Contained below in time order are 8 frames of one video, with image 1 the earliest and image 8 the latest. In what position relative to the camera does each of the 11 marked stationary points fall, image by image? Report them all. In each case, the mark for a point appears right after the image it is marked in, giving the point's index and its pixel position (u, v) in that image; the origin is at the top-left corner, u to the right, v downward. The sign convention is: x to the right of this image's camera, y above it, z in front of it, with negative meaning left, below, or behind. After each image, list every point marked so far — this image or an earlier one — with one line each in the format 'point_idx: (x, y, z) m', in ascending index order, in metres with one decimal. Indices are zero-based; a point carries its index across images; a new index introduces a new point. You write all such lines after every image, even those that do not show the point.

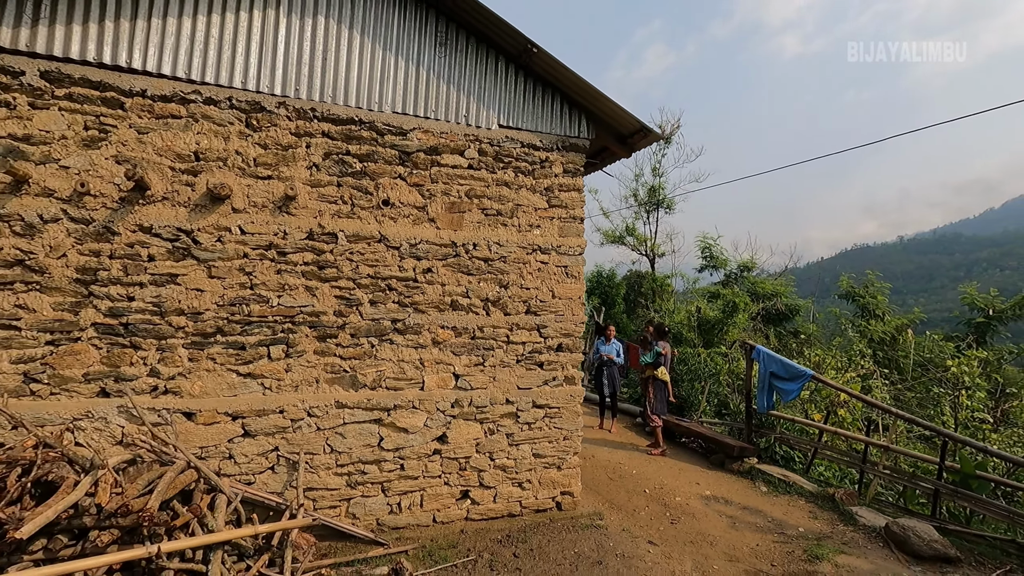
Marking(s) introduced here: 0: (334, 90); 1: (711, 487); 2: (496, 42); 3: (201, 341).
0: (-1.2, +1.3, +3.6) m
1: (+1.9, -1.9, +5.0) m
2: (-0.1, +1.8, +4.0) m
3: (-1.9, -0.3, +3.3) m
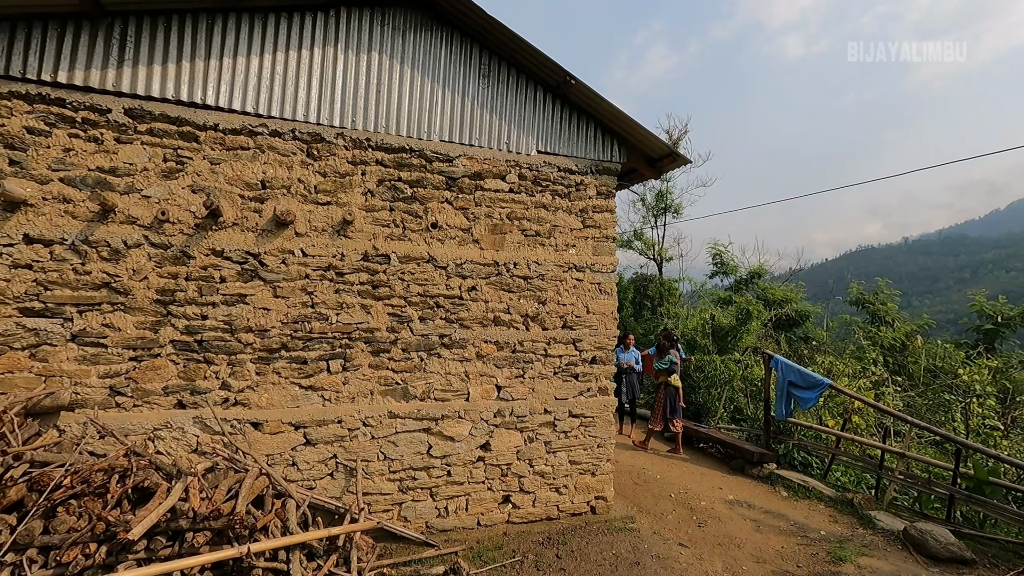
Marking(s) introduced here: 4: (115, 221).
0: (-0.9, +1.2, +3.9) m
1: (+2.2, -2.0, +5.3) m
2: (+0.2, +1.7, +4.2) m
3: (-1.6, -0.5, +3.6) m
4: (-2.5, +0.4, +3.3) m
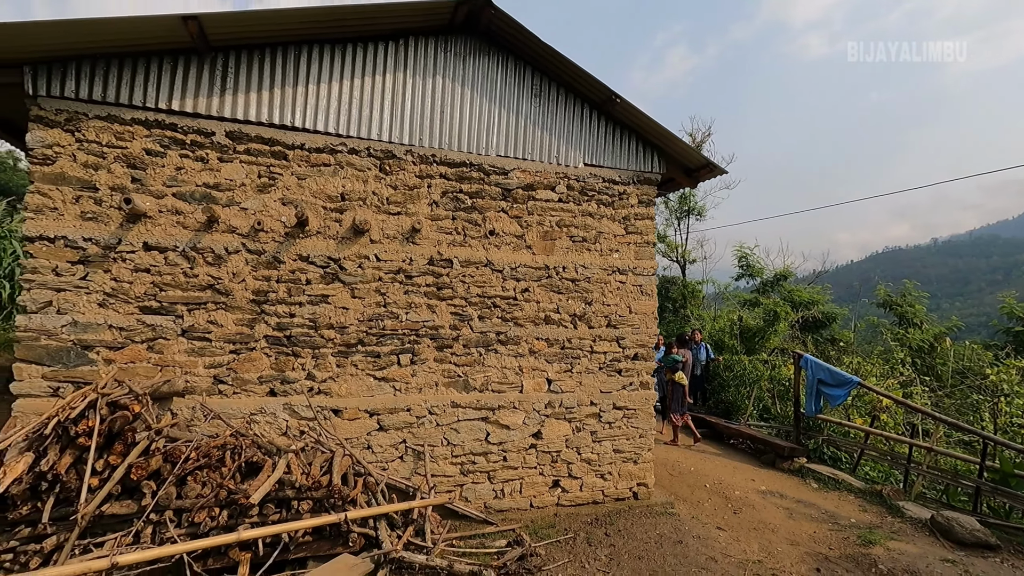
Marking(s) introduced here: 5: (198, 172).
0: (-0.5, +1.2, +4.3) m
1: (+2.6, -2.0, +5.6) m
2: (+0.6, +1.7, +4.6) m
3: (-1.2, -0.5, +4.0) m
4: (-2.1, +0.4, +3.8) m
5: (-2.2, +0.8, +3.8) m
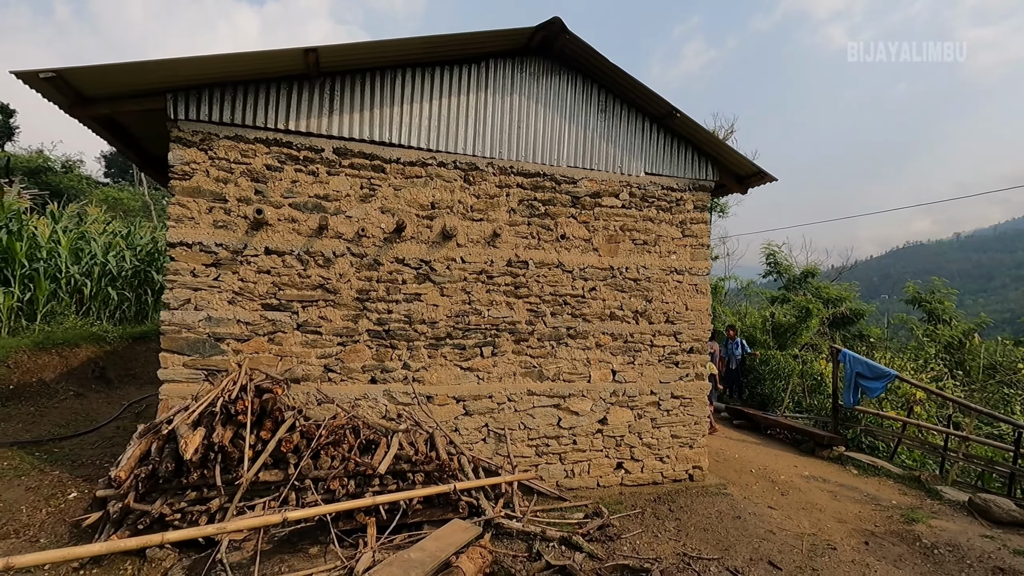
0: (+0.1, +1.2, +4.7) m
1: (+3.3, -2.0, +5.9) m
2: (+1.2, +1.7, +5.0) m
3: (-0.6, -0.5, +4.5) m
4: (-1.5, +0.4, +4.3) m
5: (-1.6, +0.8, +4.2) m
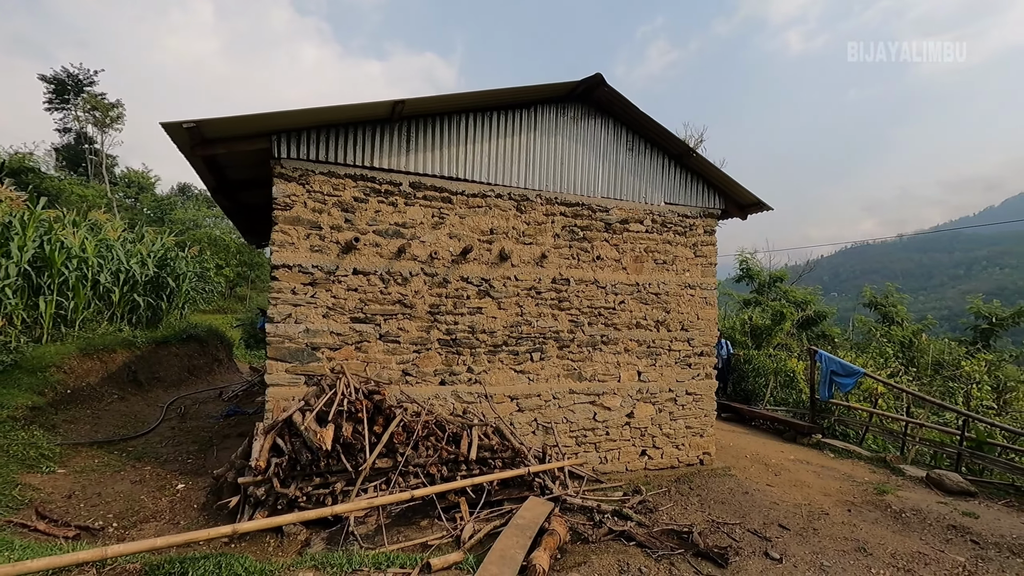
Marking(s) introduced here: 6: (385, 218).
0: (+0.6, +1.1, +5.5) m
1: (+3.6, -2.1, +6.9) m
2: (+1.7, +1.5, +5.8) m
3: (-0.2, -0.6, +5.2) m
4: (-1.0, +0.3, +4.9) m
5: (-1.1, +0.7, +4.9) m
6: (-1.2, +0.6, +4.9) m
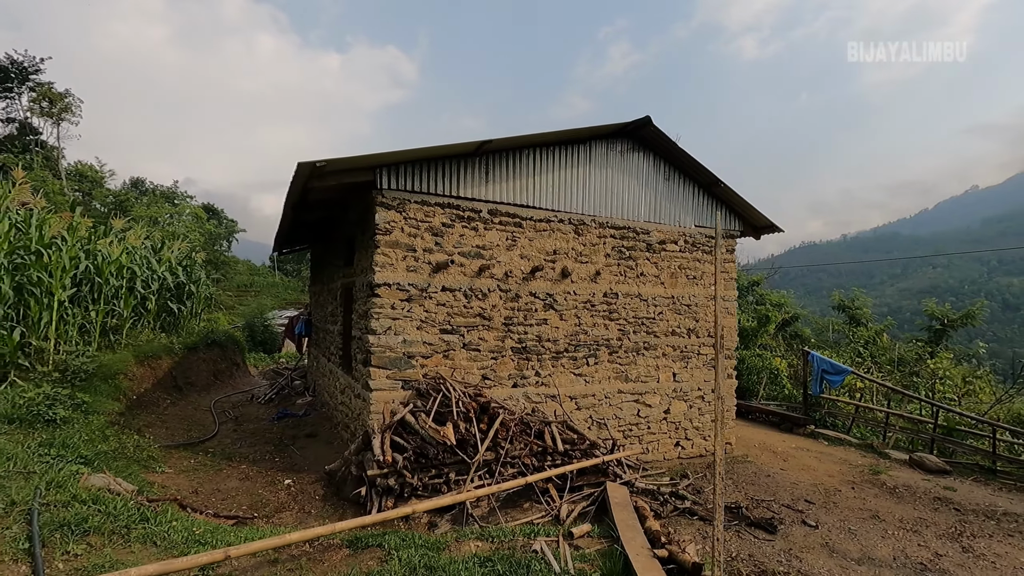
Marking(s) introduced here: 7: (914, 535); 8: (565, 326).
0: (+1.2, +0.9, +6.3) m
1: (+4.2, -2.3, +8.0) m
2: (+2.3, +1.4, +6.7) m
3: (+0.5, -0.7, +5.9) m
4: (-0.3, +0.1, +5.6) m
5: (-0.4, +0.5, +5.6) m
6: (-0.5, +0.5, +5.5) m
7: (+3.5, -2.2, +4.7) m
8: (+0.6, -0.4, +6.0) m
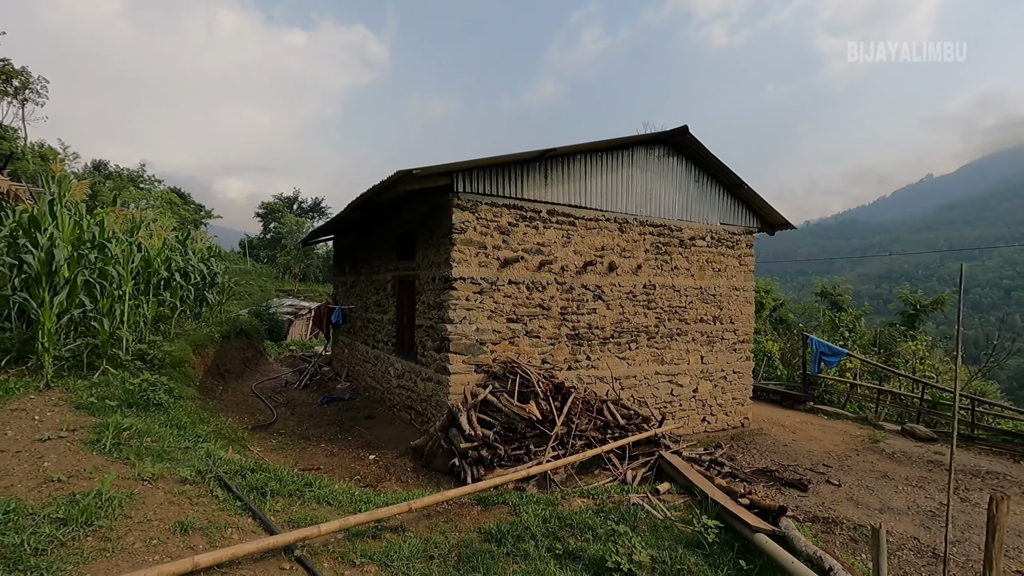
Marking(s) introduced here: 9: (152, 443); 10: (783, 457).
0: (+1.9, +1.0, +6.9) m
1: (+4.7, -2.1, +8.8) m
2: (+2.9, +1.5, +7.4) m
3: (+1.2, -0.7, +6.6) m
4: (+0.4, +0.2, +6.2) m
5: (+0.2, +0.6, +6.1) m
6: (+0.2, +0.6, +6.1) m
7: (+4.2, -2.1, +5.6) m
8: (+1.2, -0.3, +6.6) m
9: (-2.8, -1.2, +4.2) m
10: (+3.3, -2.1, +6.5) m
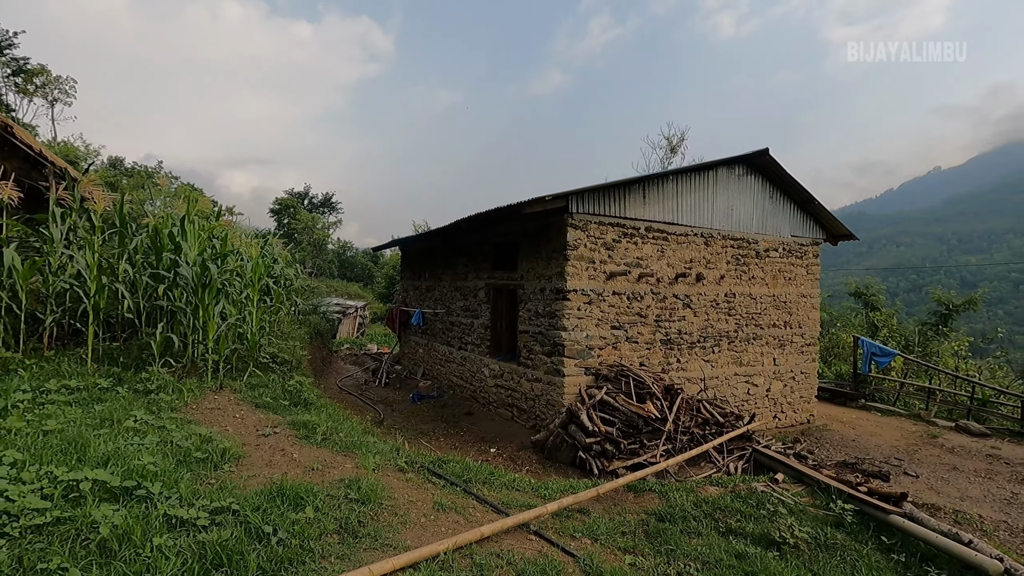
0: (+3.1, +0.9, +7.6) m
1: (+6.0, -2.2, +9.5) m
2: (+4.2, +1.4, +8.0) m
3: (+2.4, -0.8, +7.2) m
4: (+1.7, +0.1, +6.8) m
5: (+1.5, +0.5, +6.8) m
6: (+1.5, +0.4, +6.8) m
7: (+5.5, -2.2, +6.2) m
8: (+2.5, -0.5, +7.3) m
9: (-1.5, -1.4, +4.8) m
10: (+4.6, -2.2, +7.2) m
